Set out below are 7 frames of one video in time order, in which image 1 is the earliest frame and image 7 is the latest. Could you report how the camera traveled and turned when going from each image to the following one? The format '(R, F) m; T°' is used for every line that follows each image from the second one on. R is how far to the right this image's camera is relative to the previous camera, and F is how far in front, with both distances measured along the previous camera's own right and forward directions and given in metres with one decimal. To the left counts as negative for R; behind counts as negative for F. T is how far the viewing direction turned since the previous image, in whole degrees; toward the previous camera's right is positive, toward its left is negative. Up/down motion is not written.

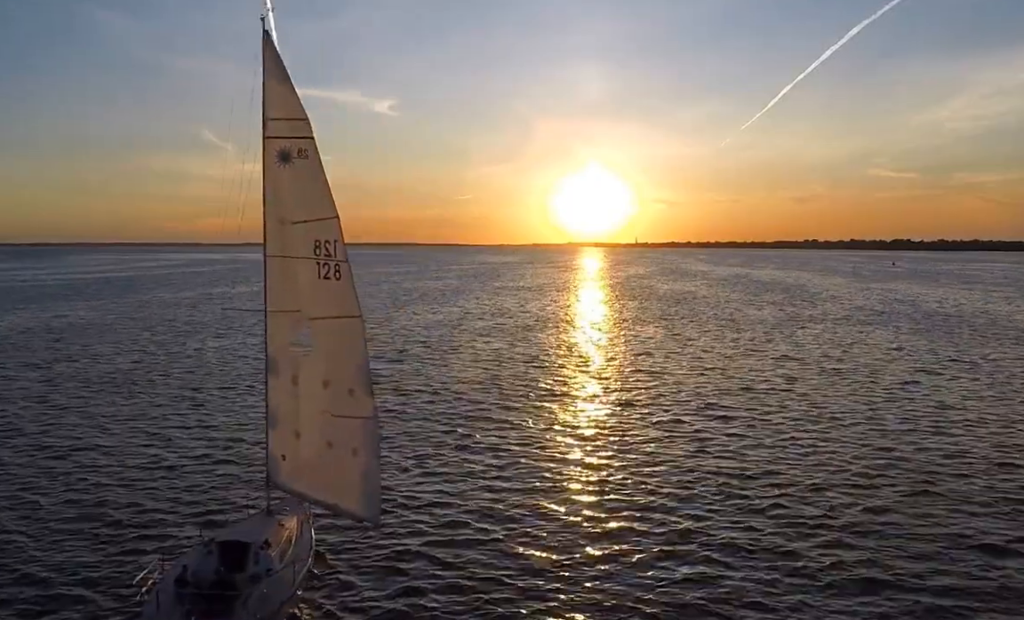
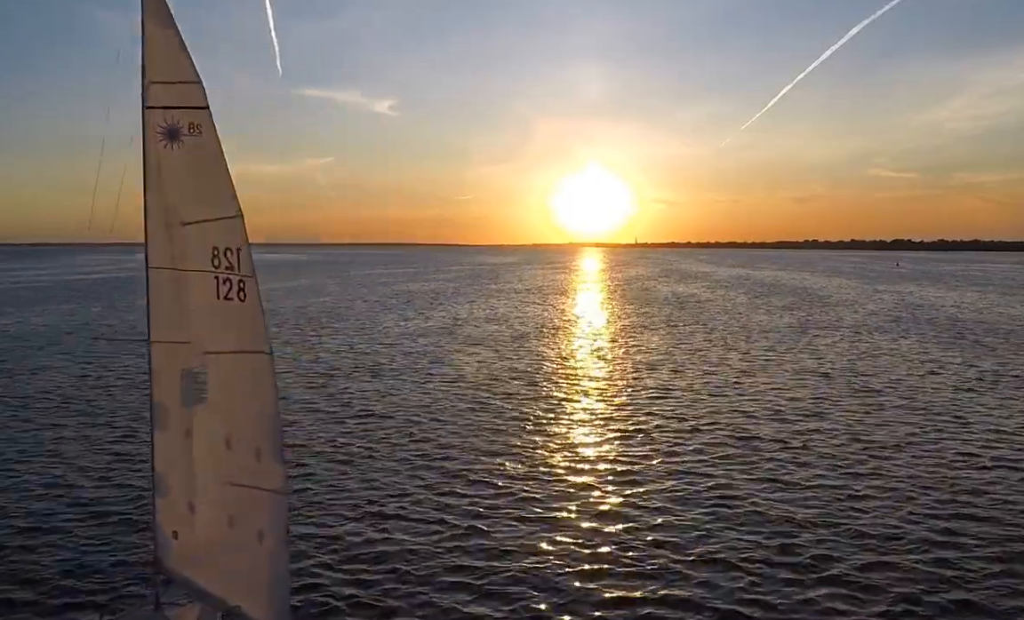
(+0.3, +2.6) m; 0°
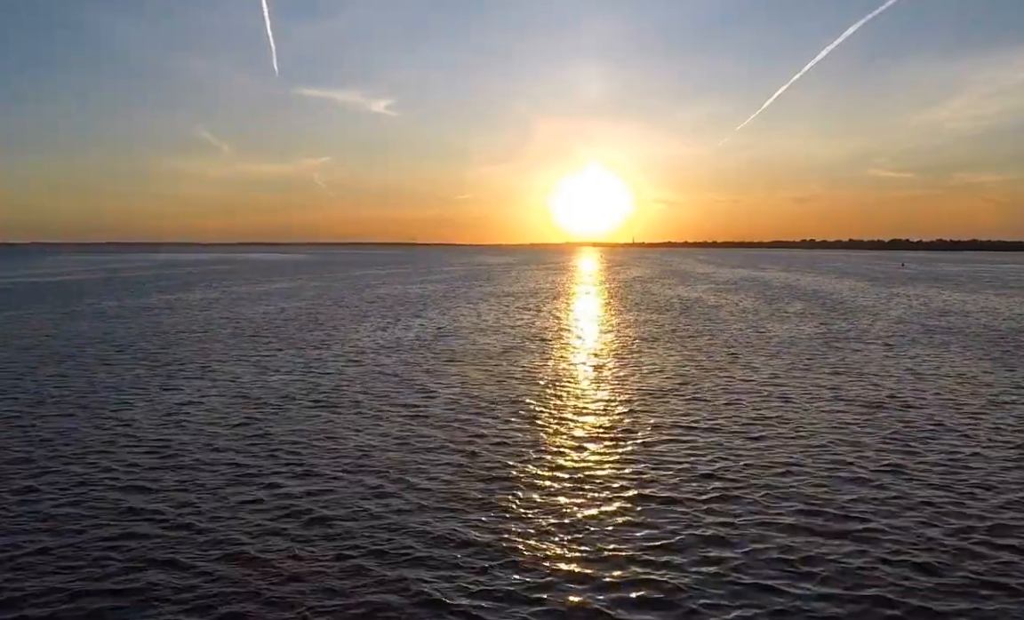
(+0.5, +4.1) m; 0°
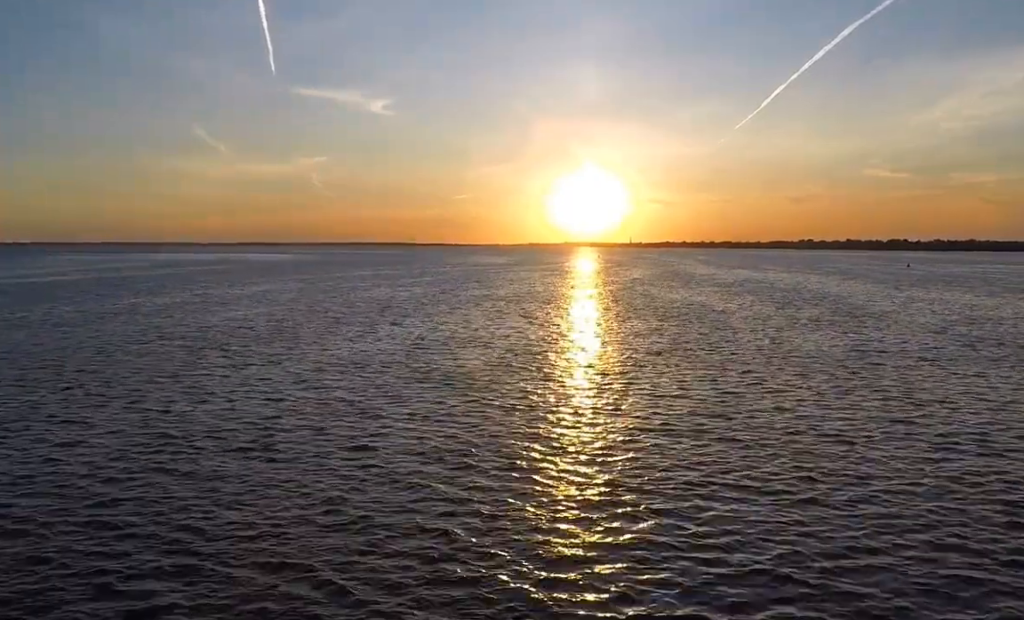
(+0.5, +4.2) m; 0°
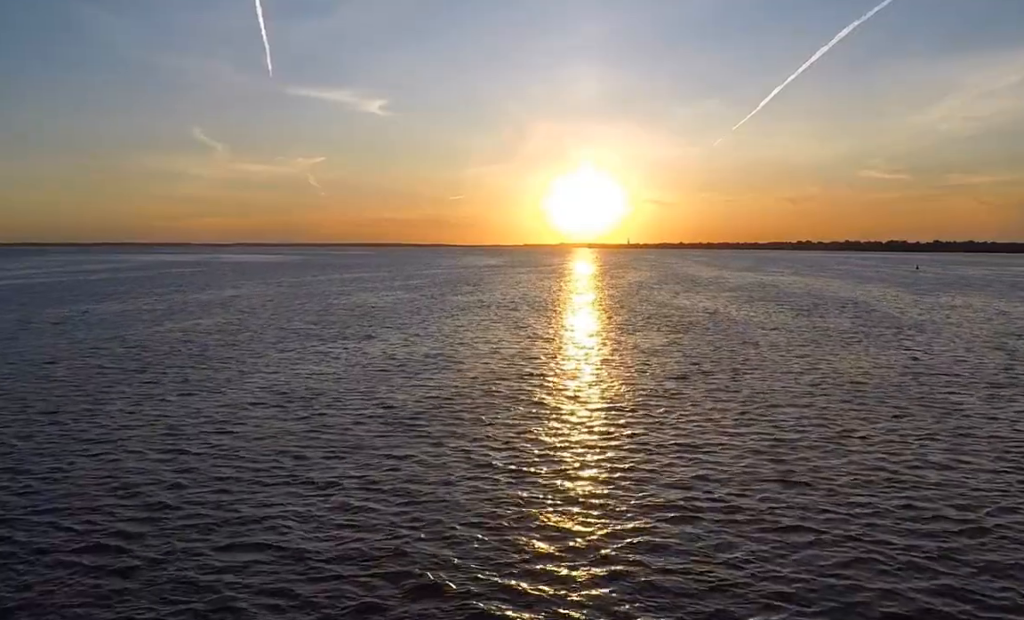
(+0.4, +6.0) m; 0°
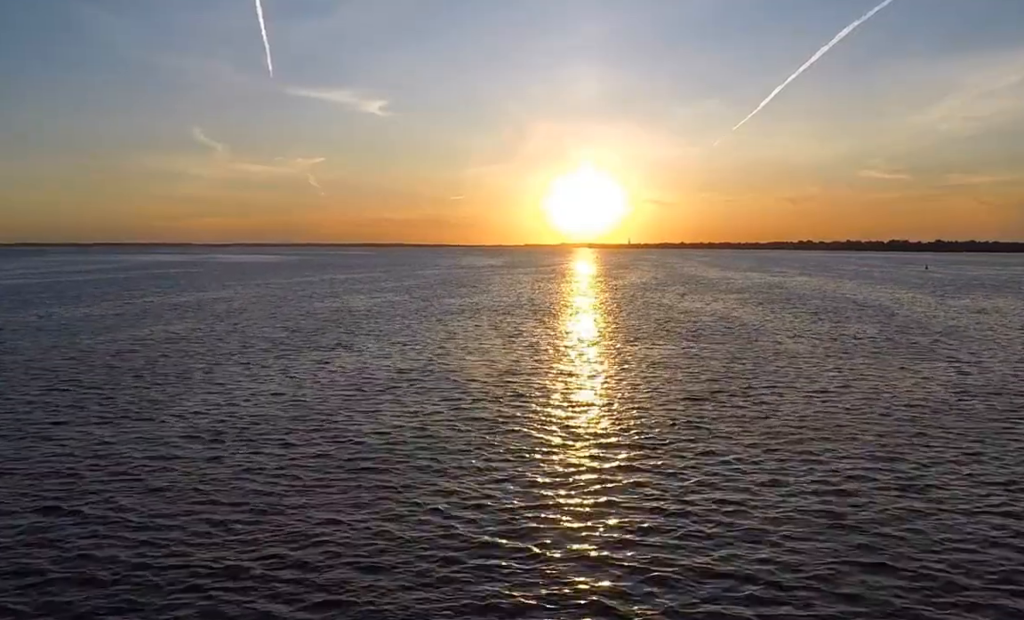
(+0.2, +3.9) m; 0°
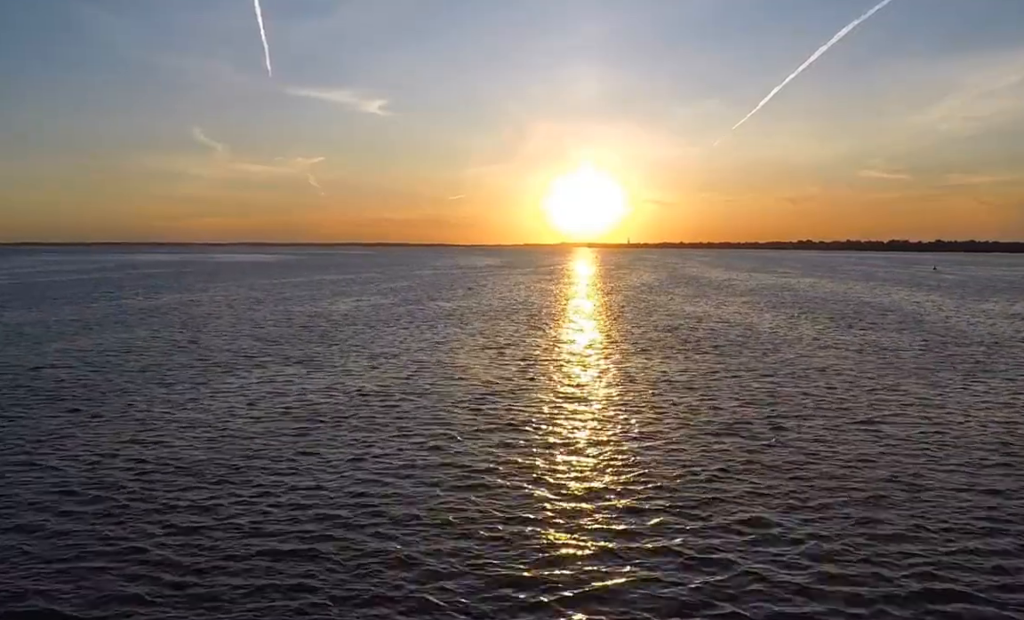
(+0.3, +4.0) m; 0°
